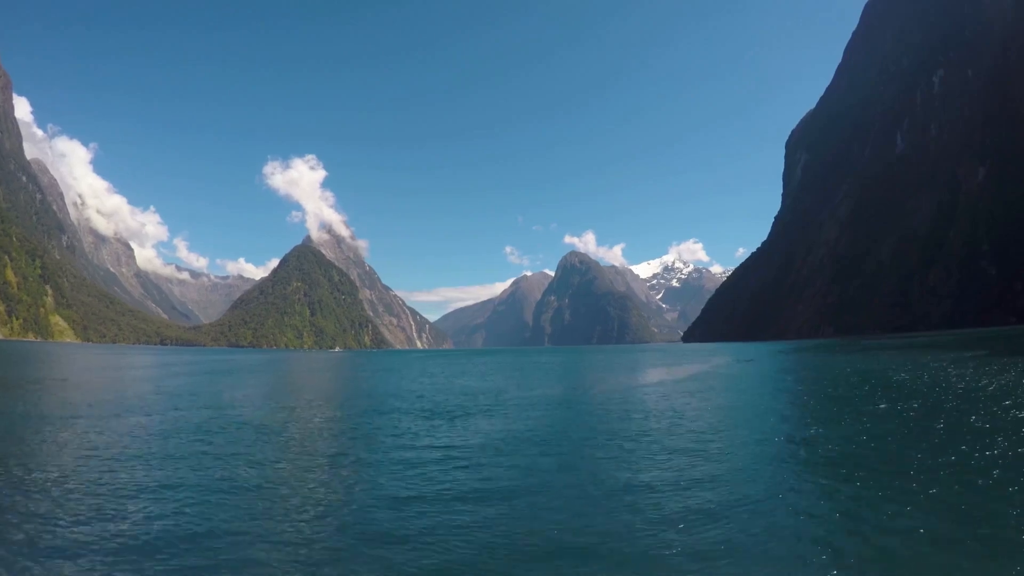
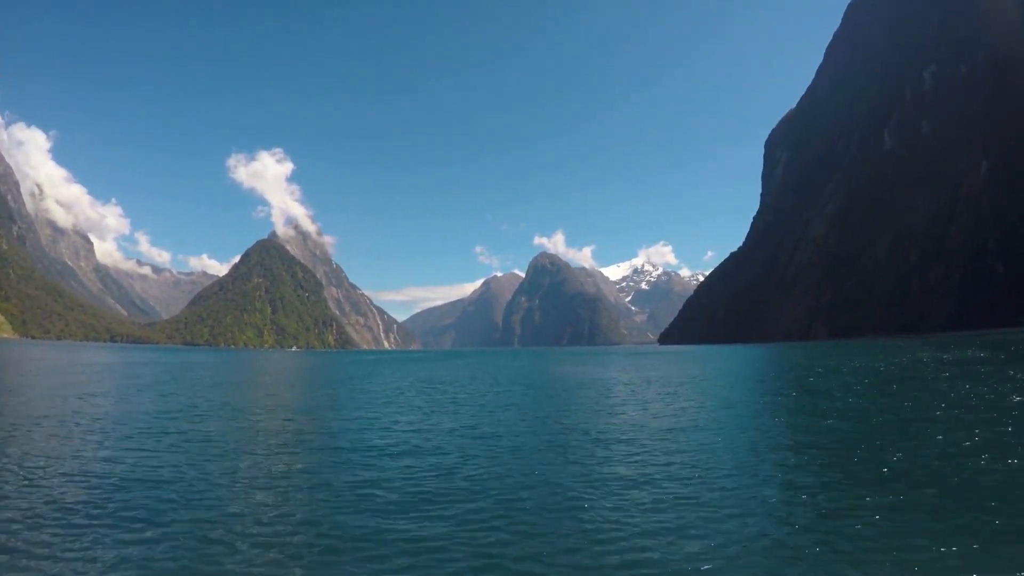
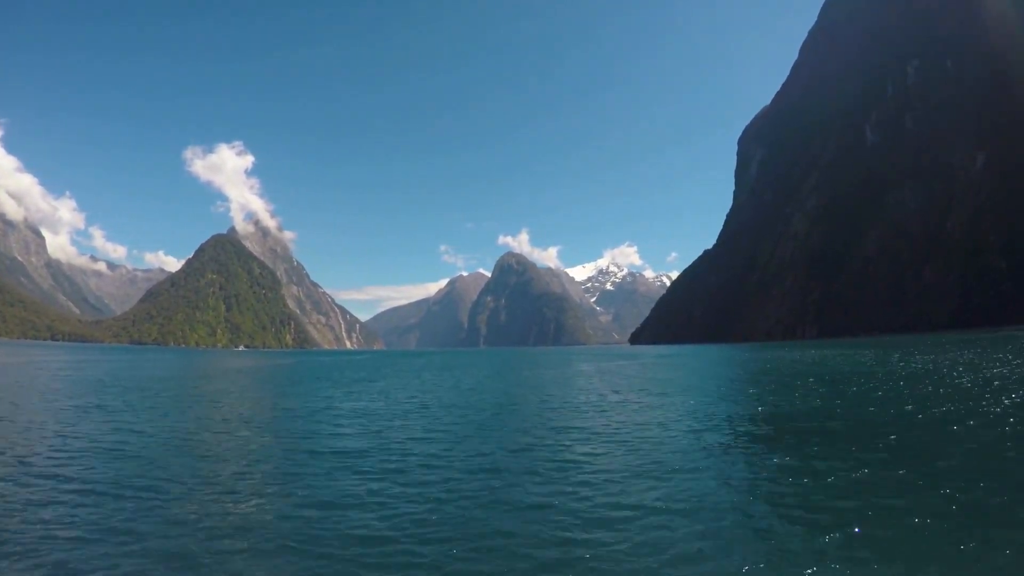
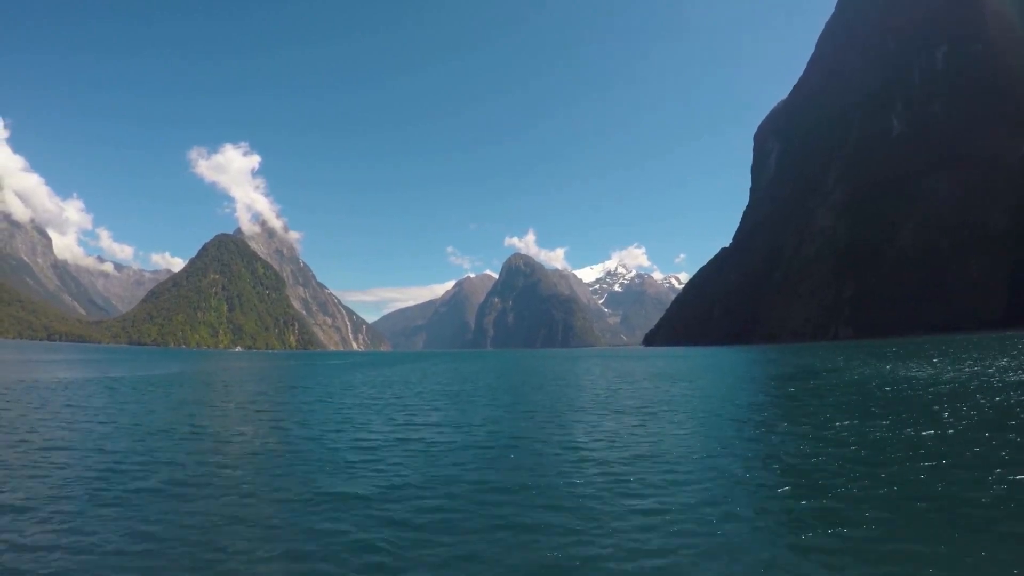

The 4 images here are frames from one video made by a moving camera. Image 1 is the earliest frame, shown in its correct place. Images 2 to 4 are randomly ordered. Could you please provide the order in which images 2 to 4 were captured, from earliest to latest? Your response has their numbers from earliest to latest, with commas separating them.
2, 3, 4
